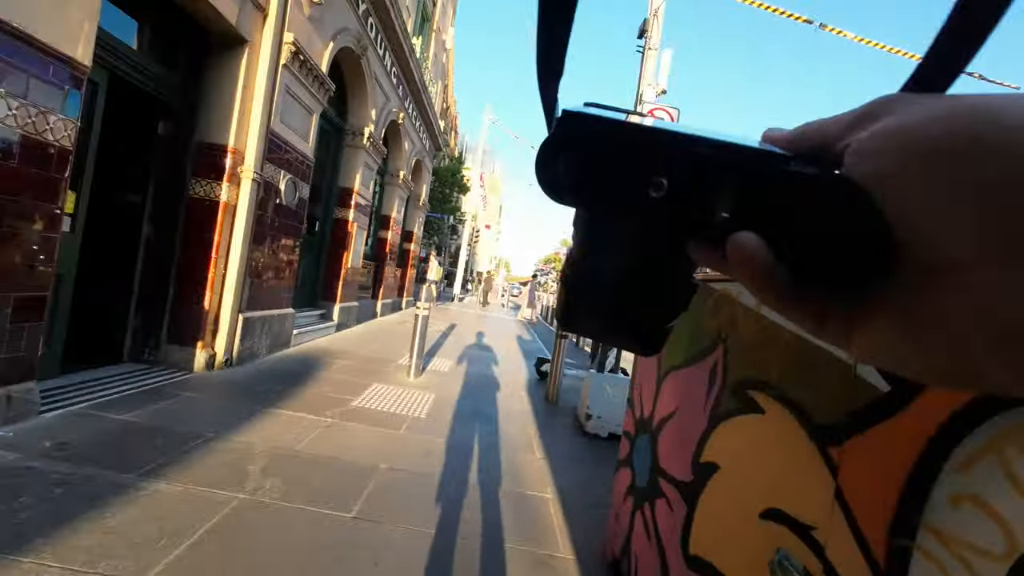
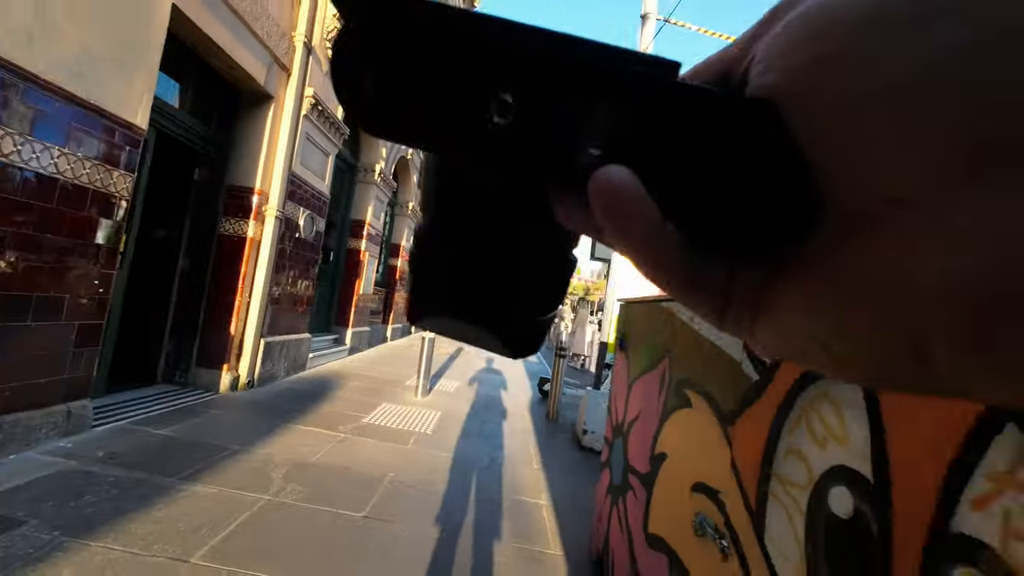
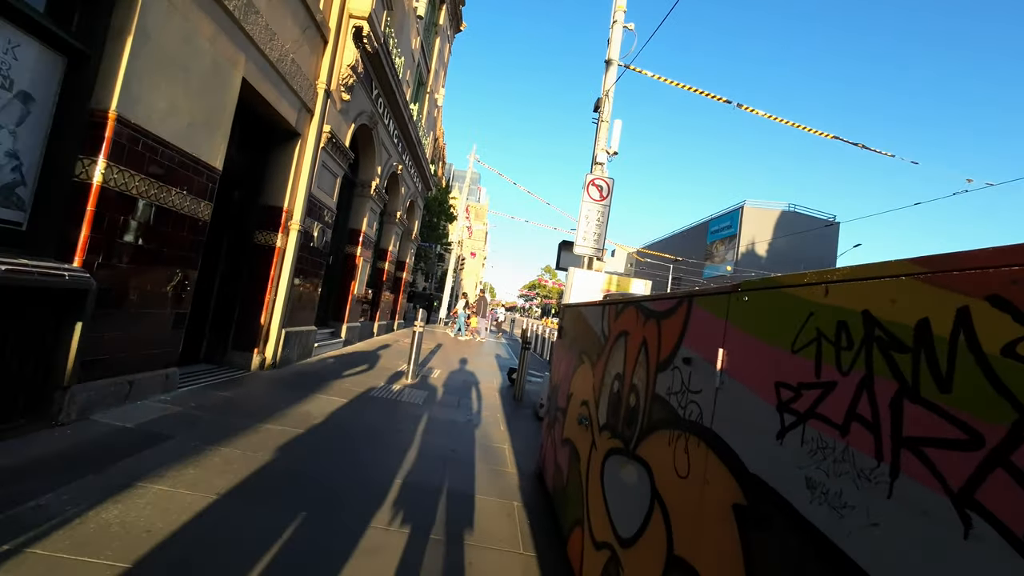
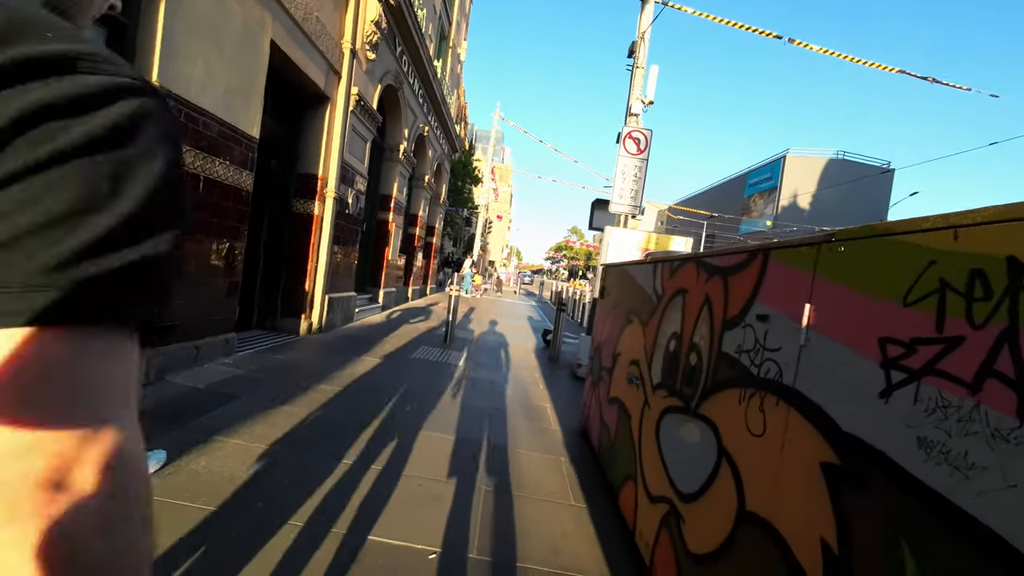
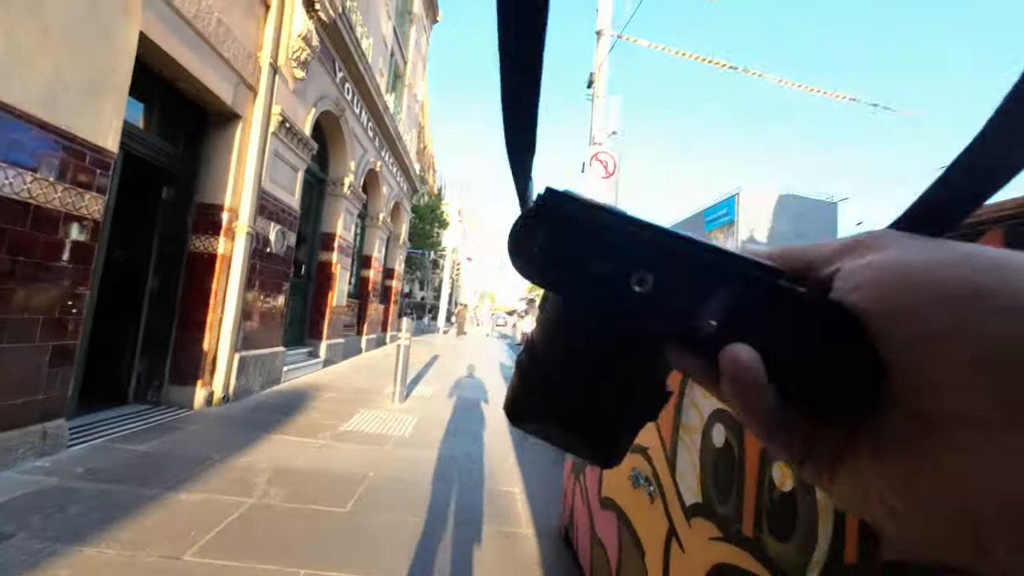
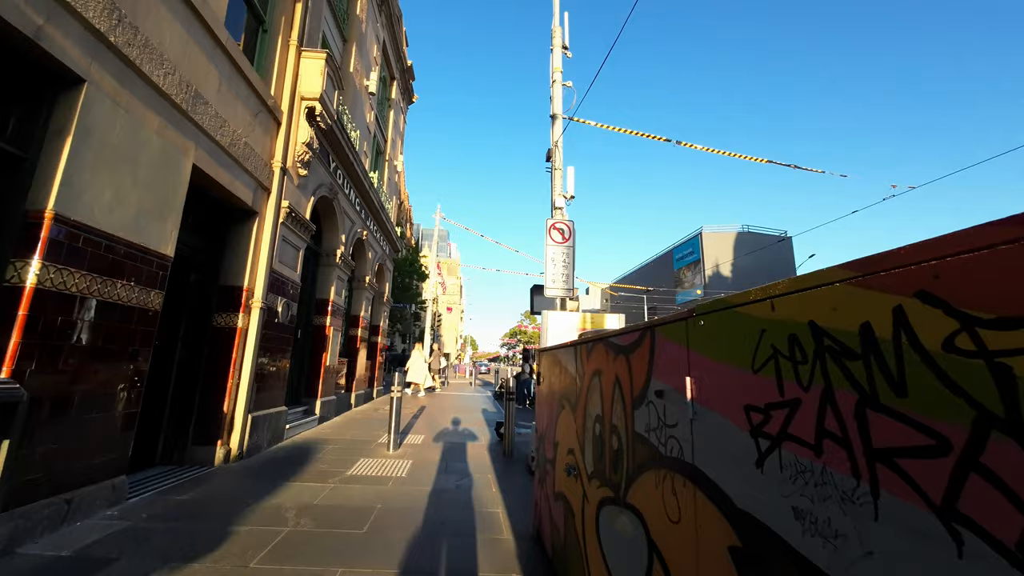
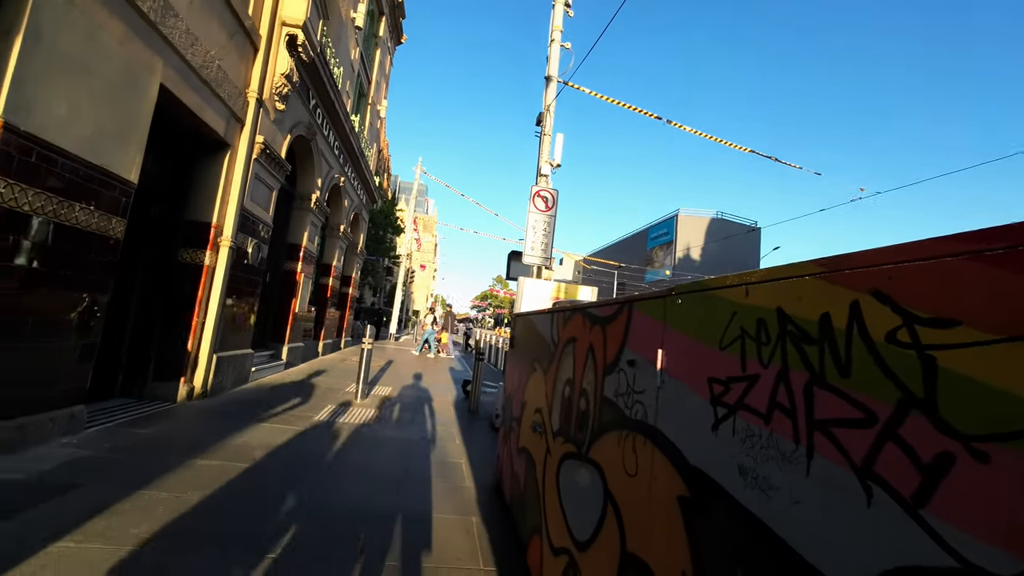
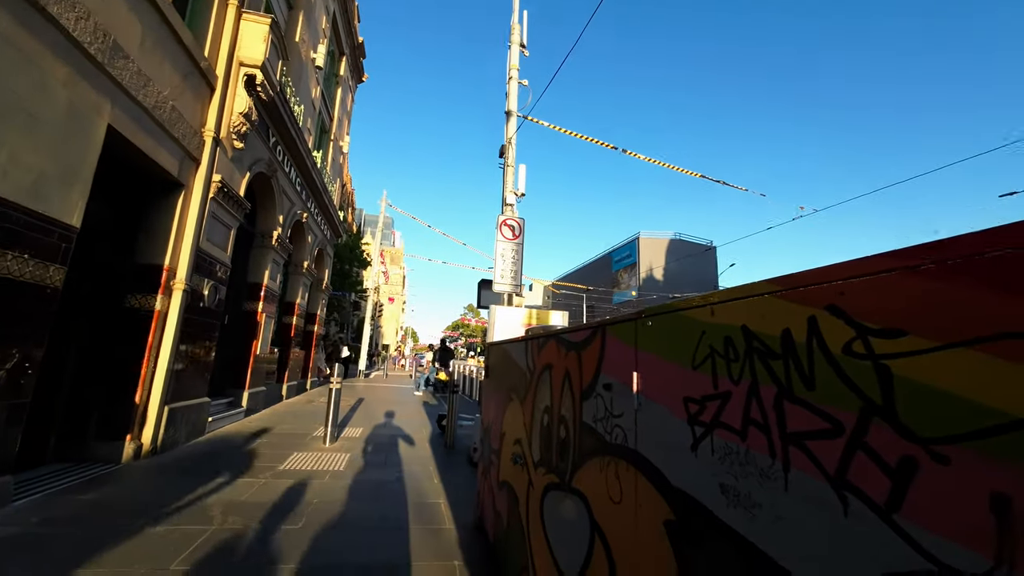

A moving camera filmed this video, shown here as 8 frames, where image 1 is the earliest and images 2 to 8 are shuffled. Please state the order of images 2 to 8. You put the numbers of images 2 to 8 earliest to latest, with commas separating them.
2, 5, 6, 8, 7, 3, 4
